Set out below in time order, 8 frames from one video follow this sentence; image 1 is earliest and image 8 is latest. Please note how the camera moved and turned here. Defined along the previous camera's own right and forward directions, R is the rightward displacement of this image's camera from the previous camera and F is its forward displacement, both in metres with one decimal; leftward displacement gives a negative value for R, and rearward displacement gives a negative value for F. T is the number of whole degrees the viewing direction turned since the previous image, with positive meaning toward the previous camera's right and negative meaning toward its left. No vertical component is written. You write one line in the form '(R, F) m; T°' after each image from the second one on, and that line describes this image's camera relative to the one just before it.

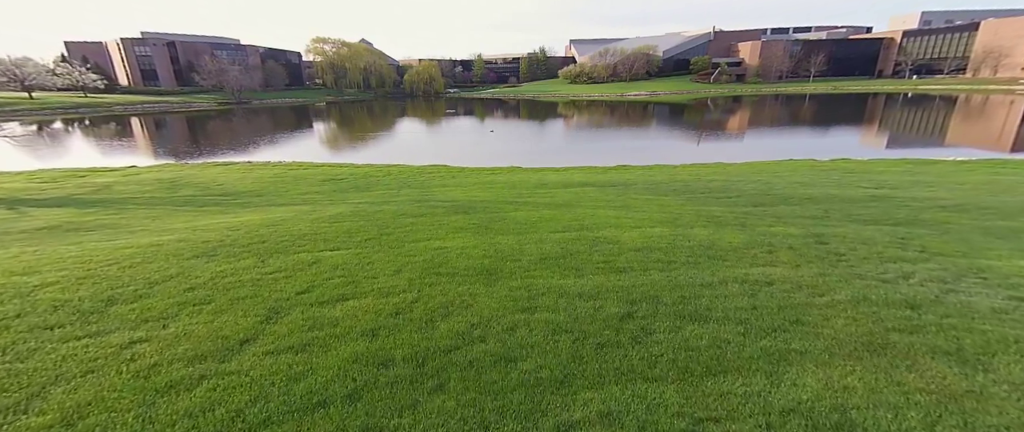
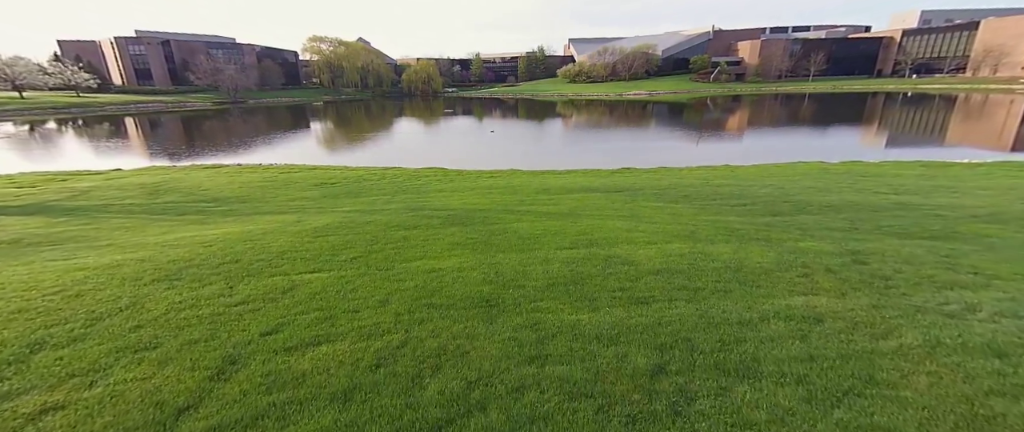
(0.0, +0.6) m; 0°
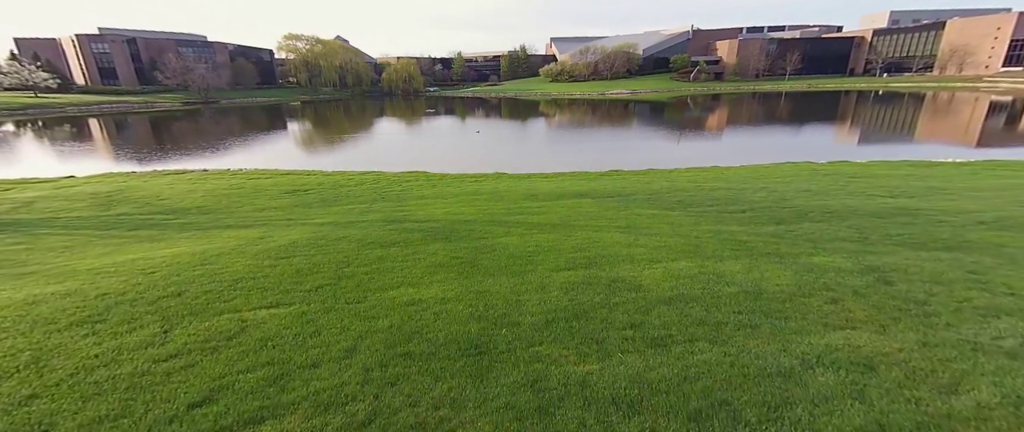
(-0.1, +0.7) m; +2°
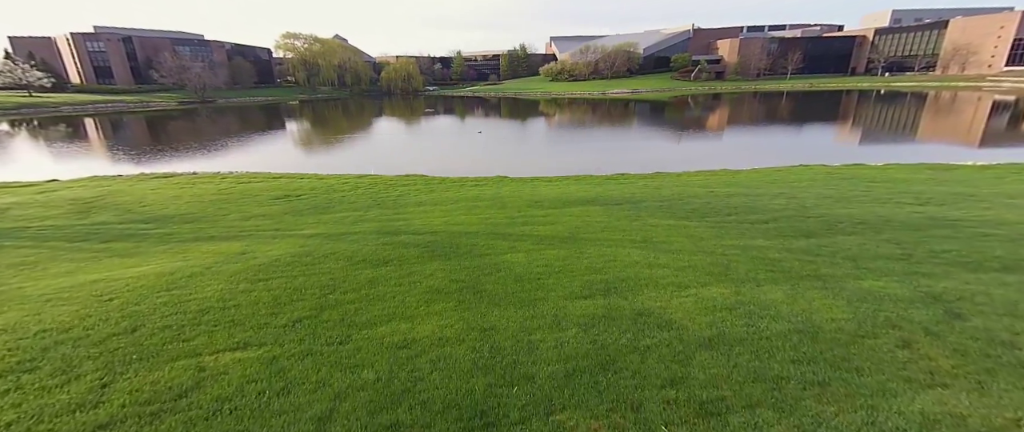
(-0.1, +0.7) m; 0°
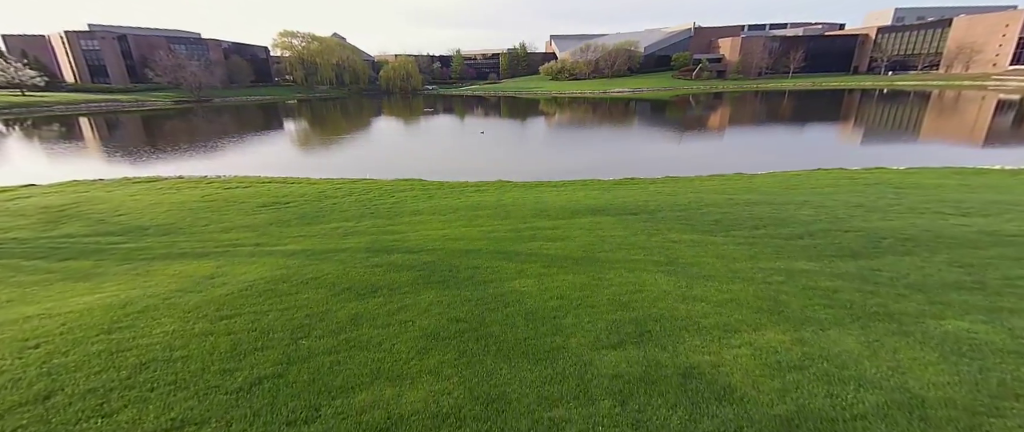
(-0.1, +0.9) m; 0°
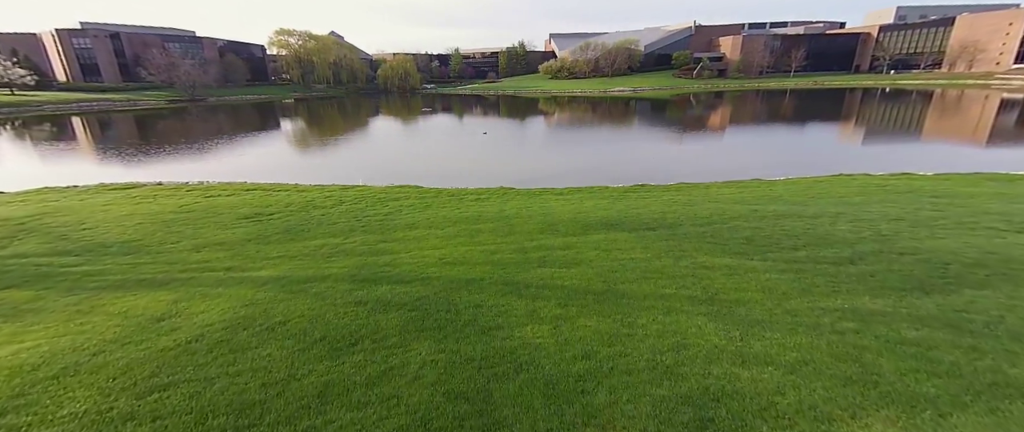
(-0.1, +1.0) m; 0°
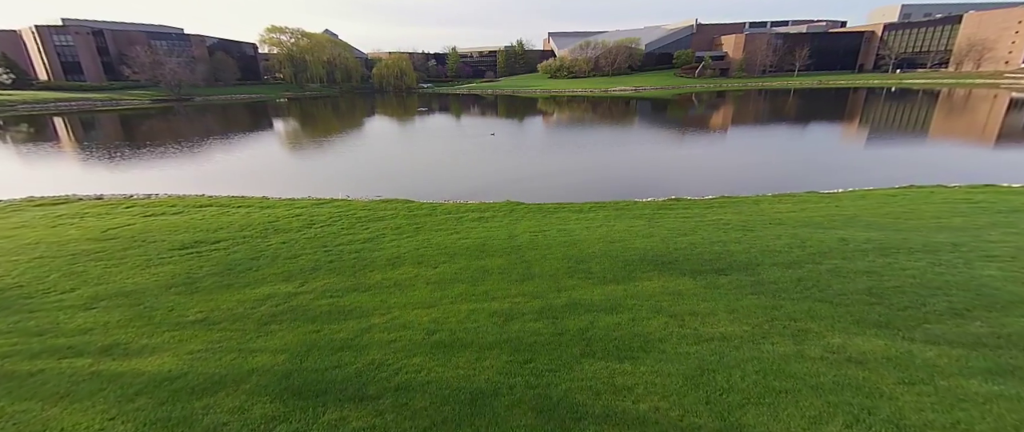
(-0.3, +2.5) m; 0°
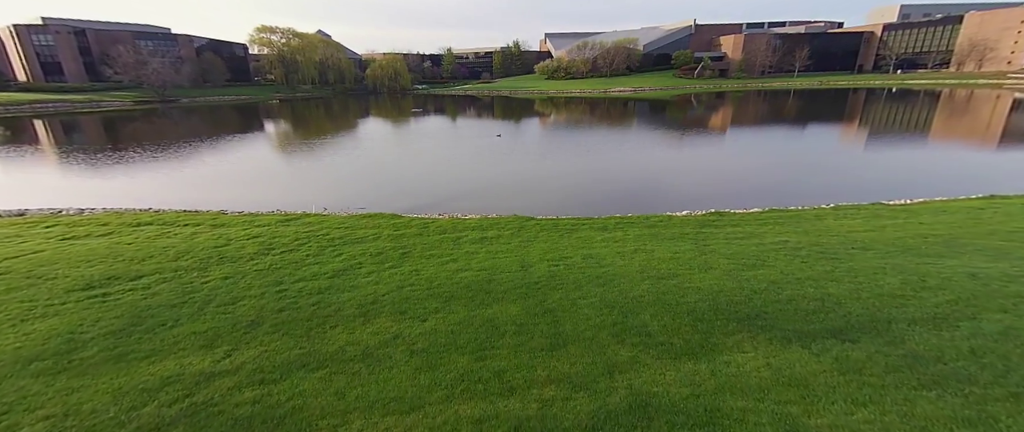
(-0.3, +2.2) m; 0°
